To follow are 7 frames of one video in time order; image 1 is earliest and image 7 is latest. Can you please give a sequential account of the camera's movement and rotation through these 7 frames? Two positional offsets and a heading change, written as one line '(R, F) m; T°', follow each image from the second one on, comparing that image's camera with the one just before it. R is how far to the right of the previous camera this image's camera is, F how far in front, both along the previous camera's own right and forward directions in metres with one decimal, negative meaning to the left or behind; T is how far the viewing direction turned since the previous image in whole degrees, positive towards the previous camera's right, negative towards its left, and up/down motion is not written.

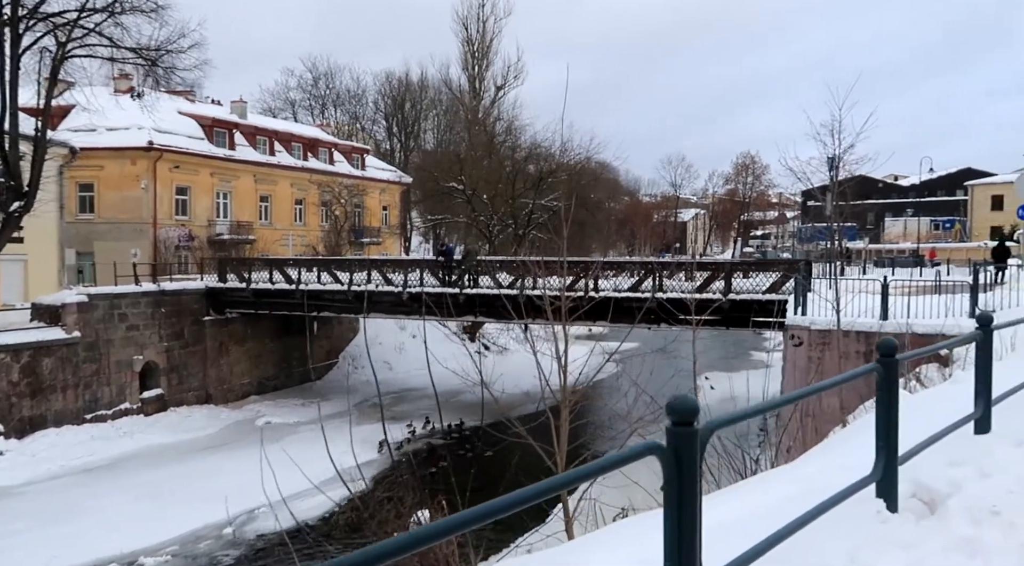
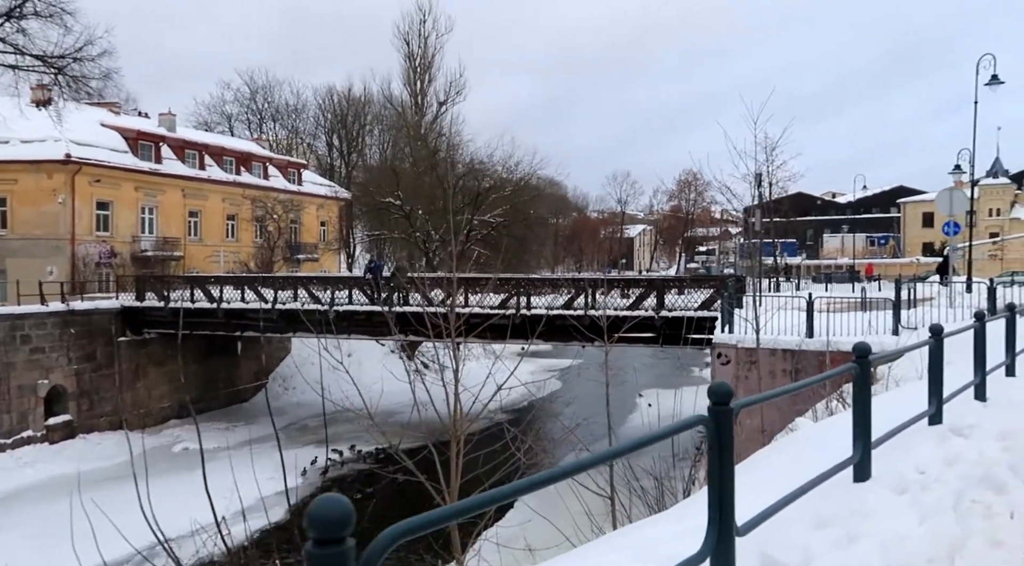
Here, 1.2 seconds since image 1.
(+0.8, +0.7) m; +4°
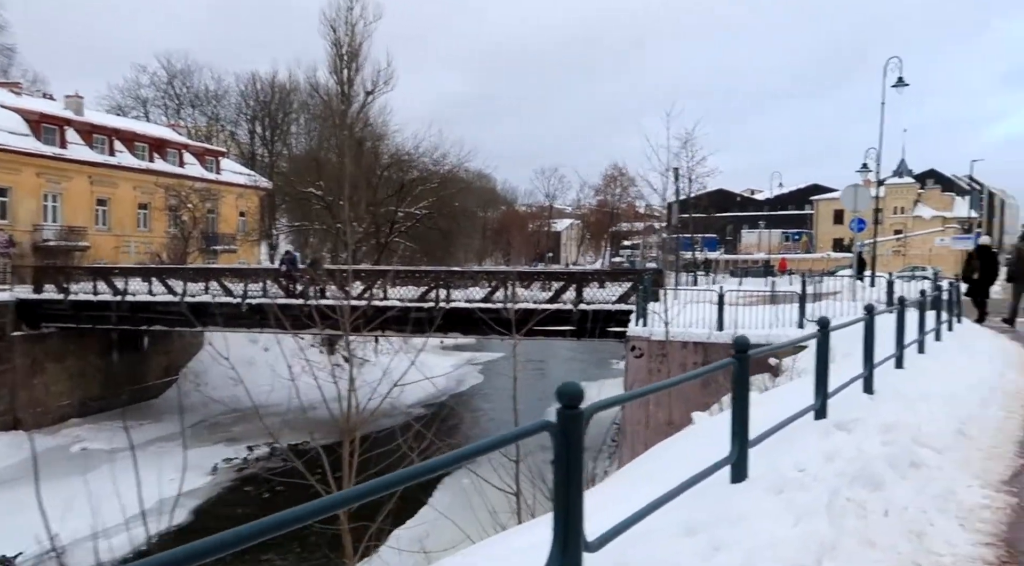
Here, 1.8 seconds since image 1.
(+0.3, +0.3) m; +6°
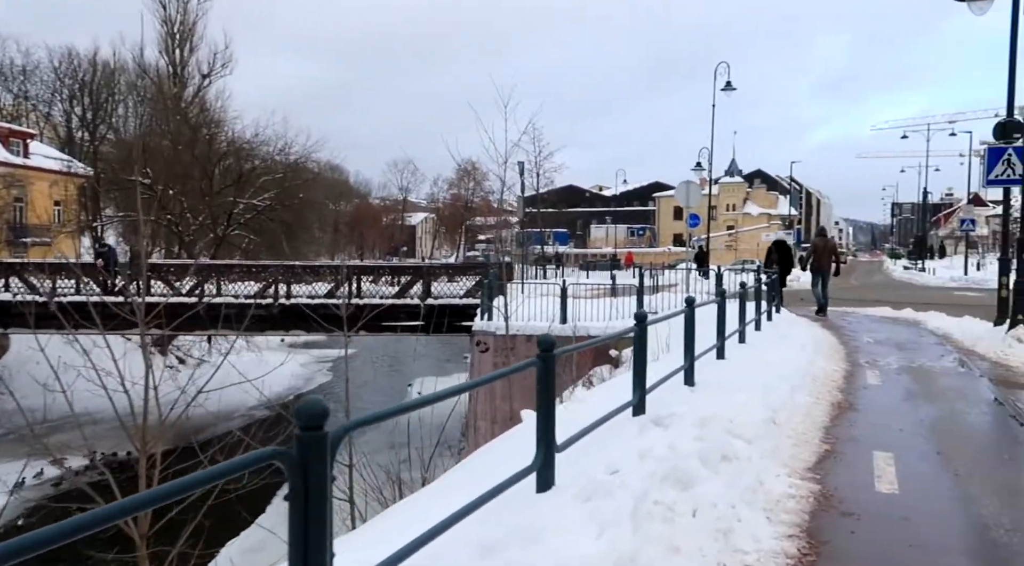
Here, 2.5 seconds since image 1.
(+0.3, +0.4) m; +11°
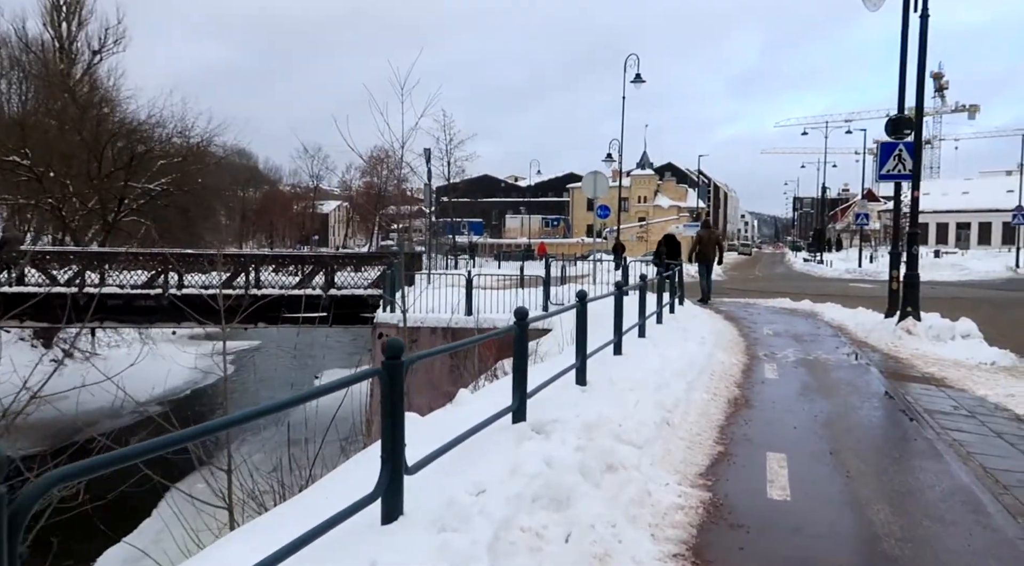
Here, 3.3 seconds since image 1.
(+0.3, +0.5) m; +7°
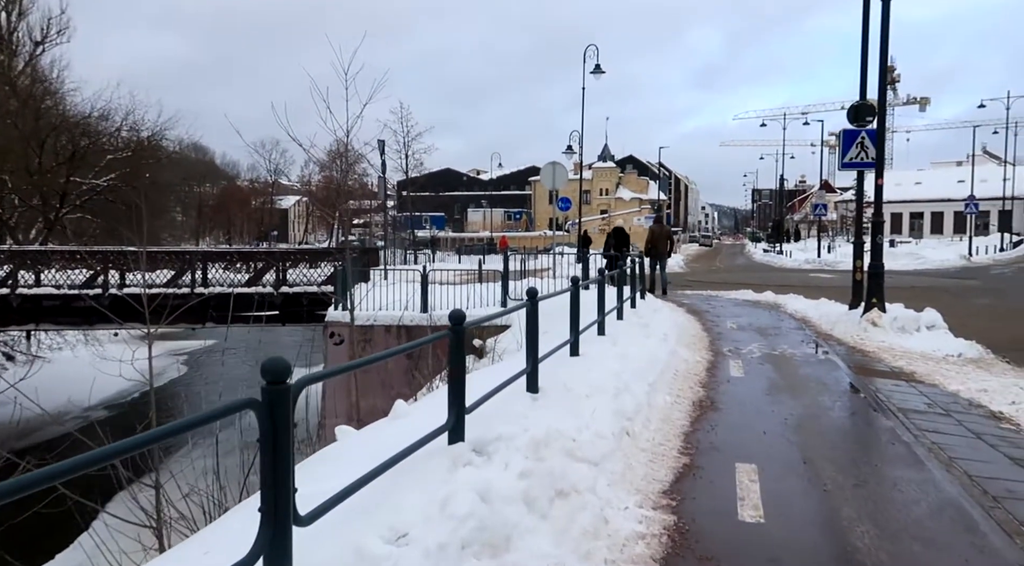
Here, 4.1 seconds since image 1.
(+0.1, +0.5) m; +3°
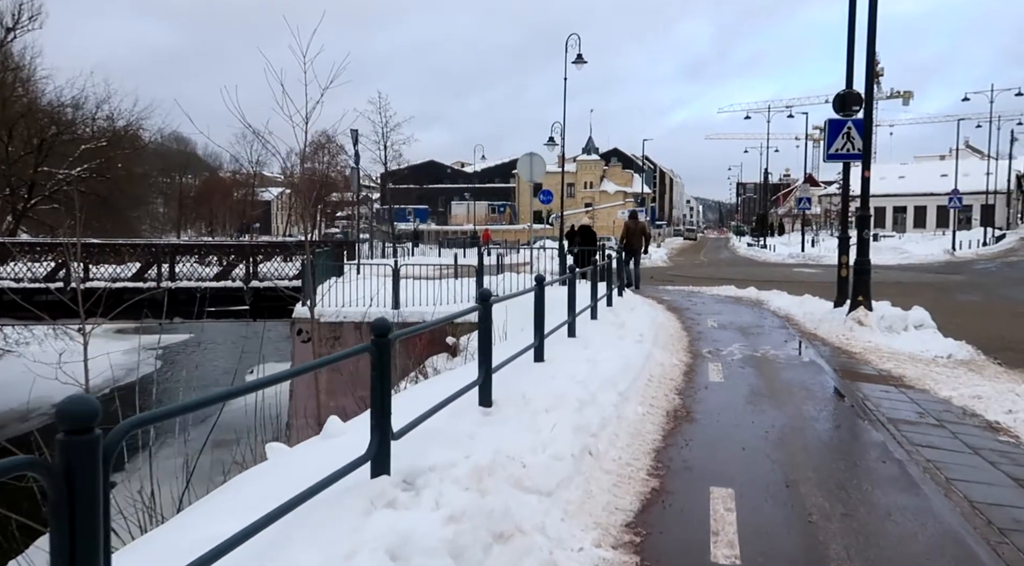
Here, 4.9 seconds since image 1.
(+0.2, +0.5) m; +1°
